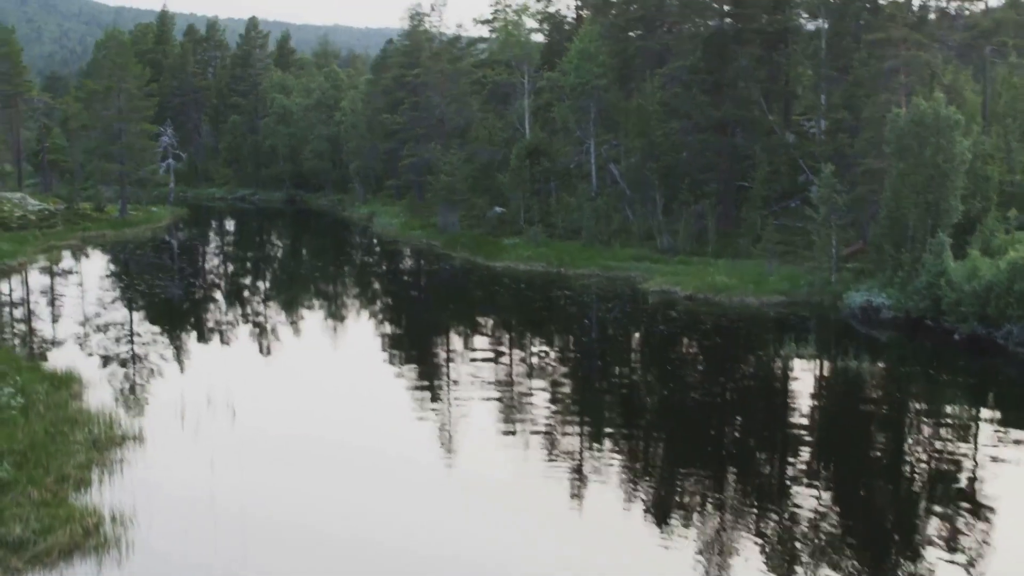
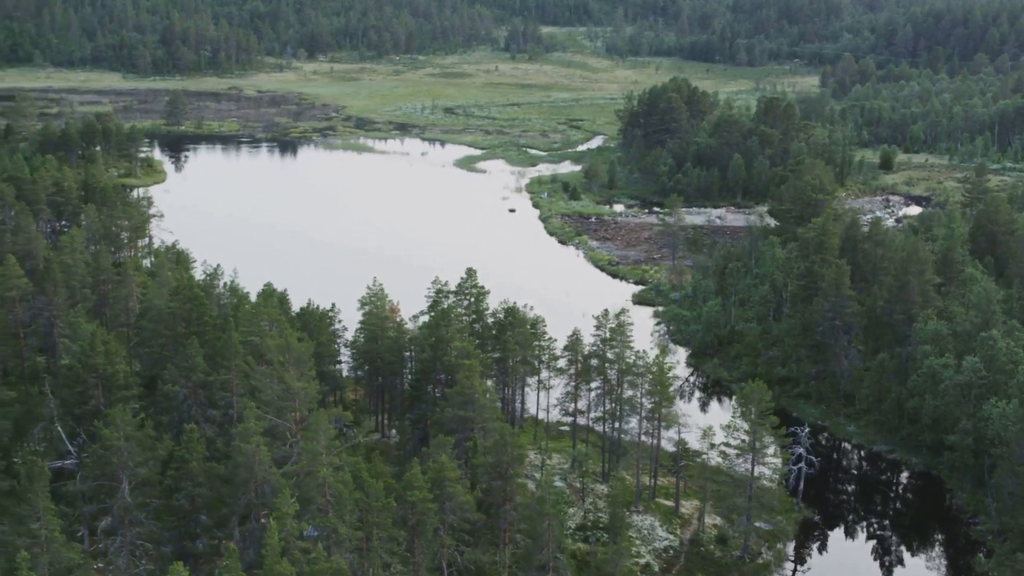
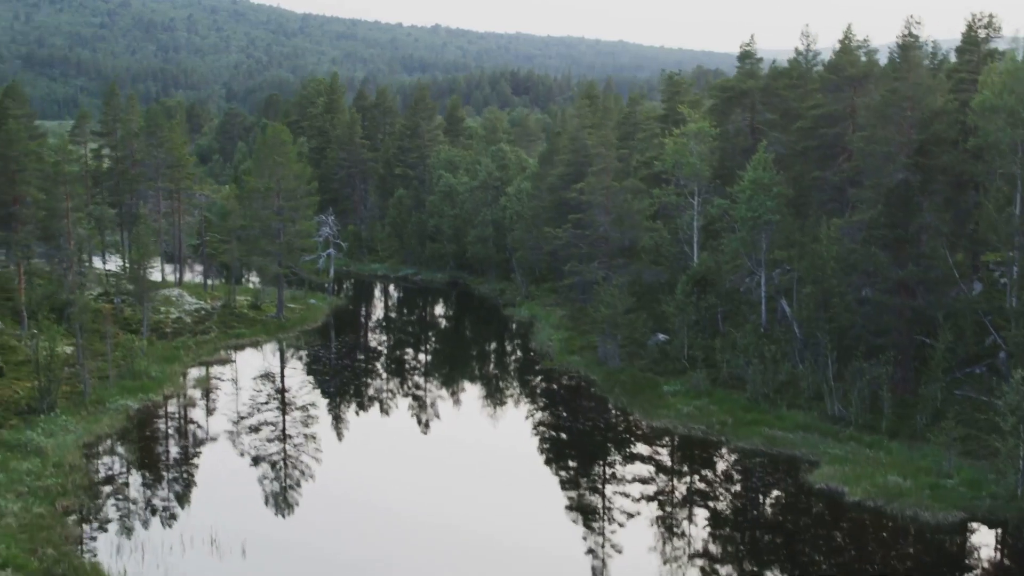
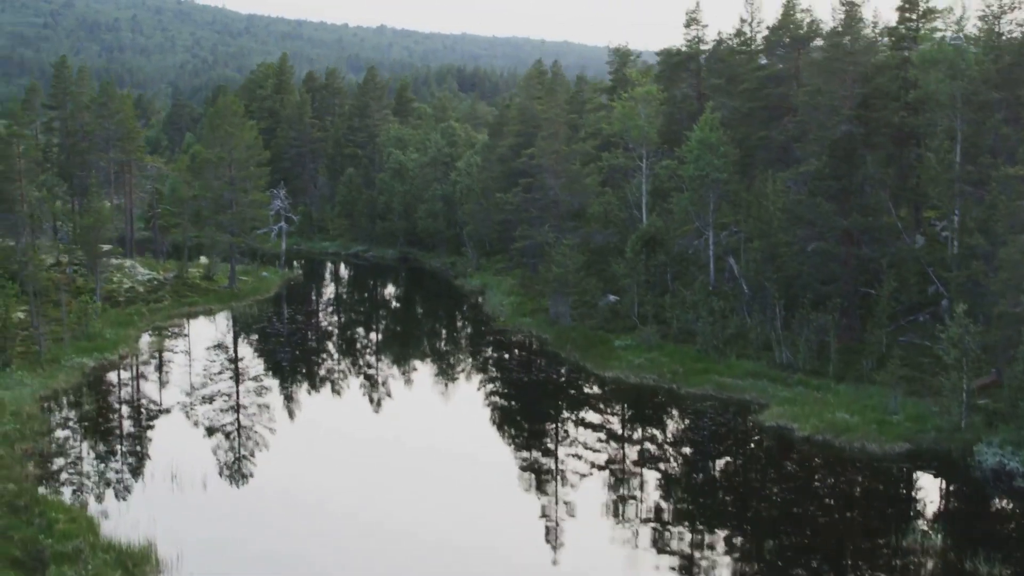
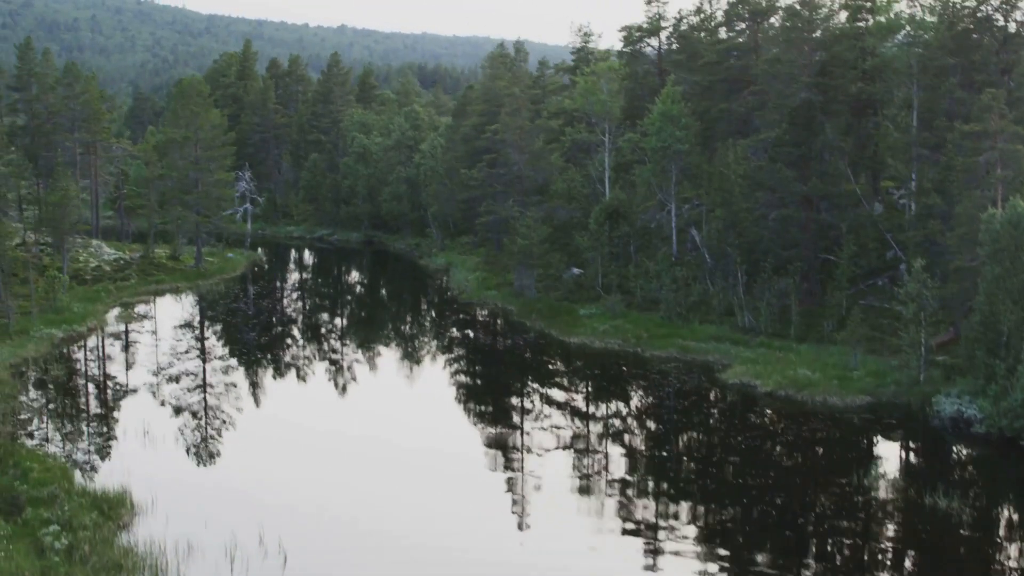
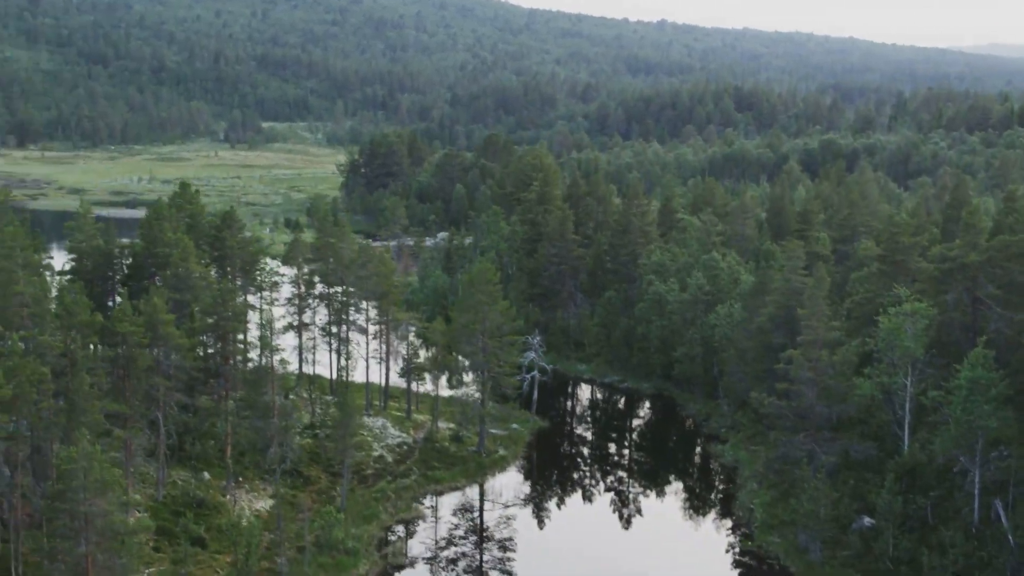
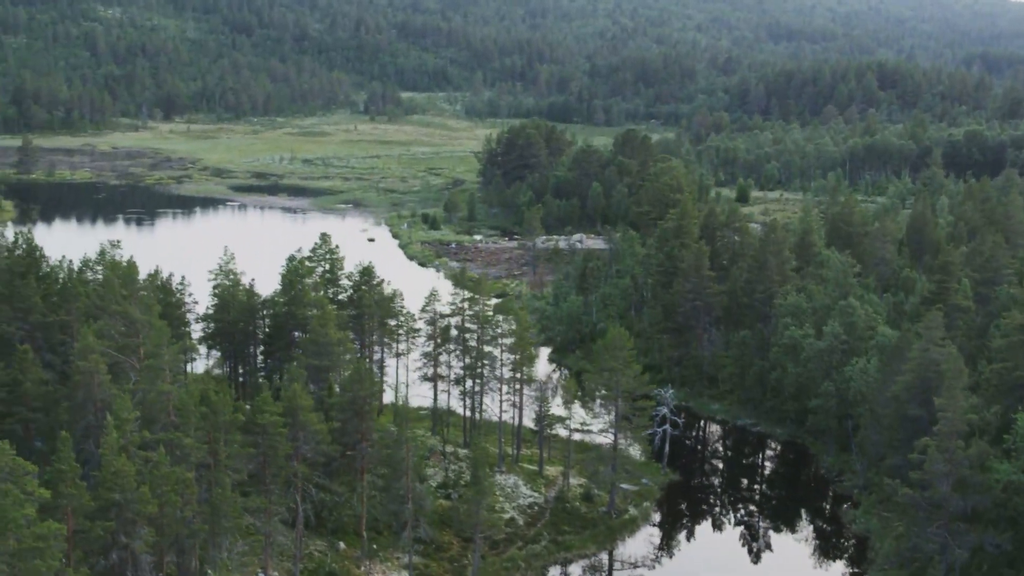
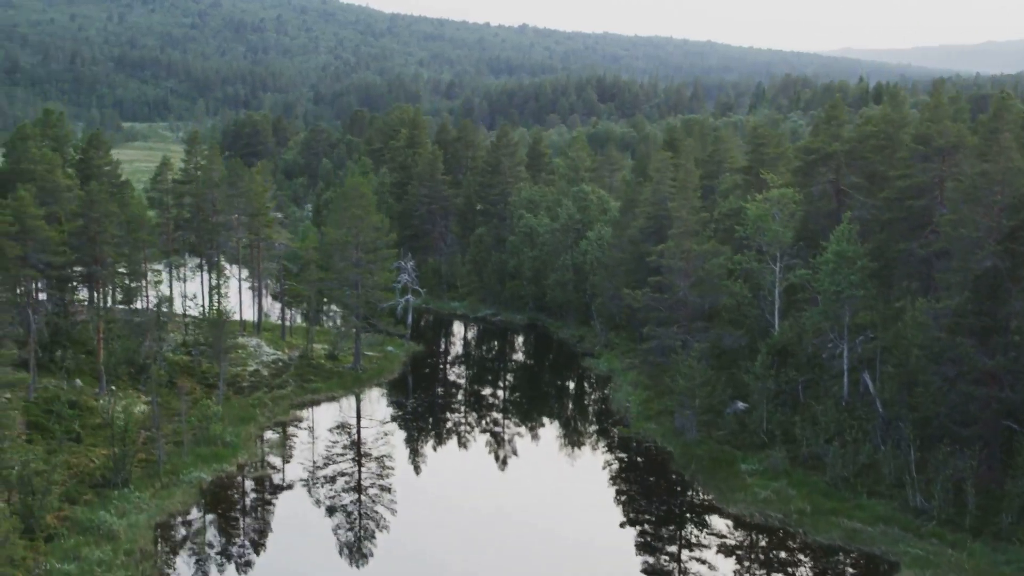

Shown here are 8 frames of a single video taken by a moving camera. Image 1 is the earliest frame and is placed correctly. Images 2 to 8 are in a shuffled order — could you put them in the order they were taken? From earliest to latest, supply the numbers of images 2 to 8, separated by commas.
5, 4, 3, 8, 6, 7, 2
